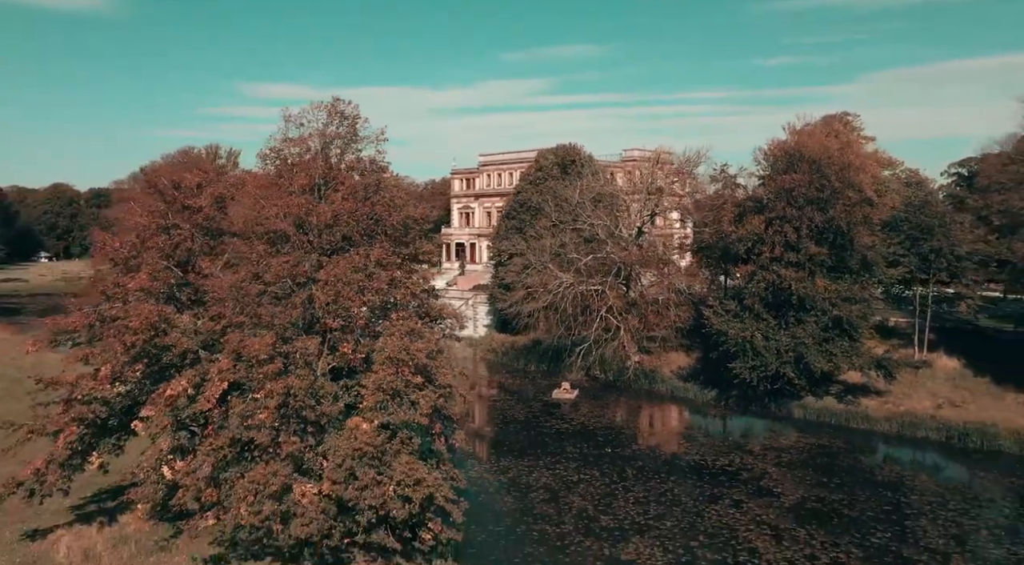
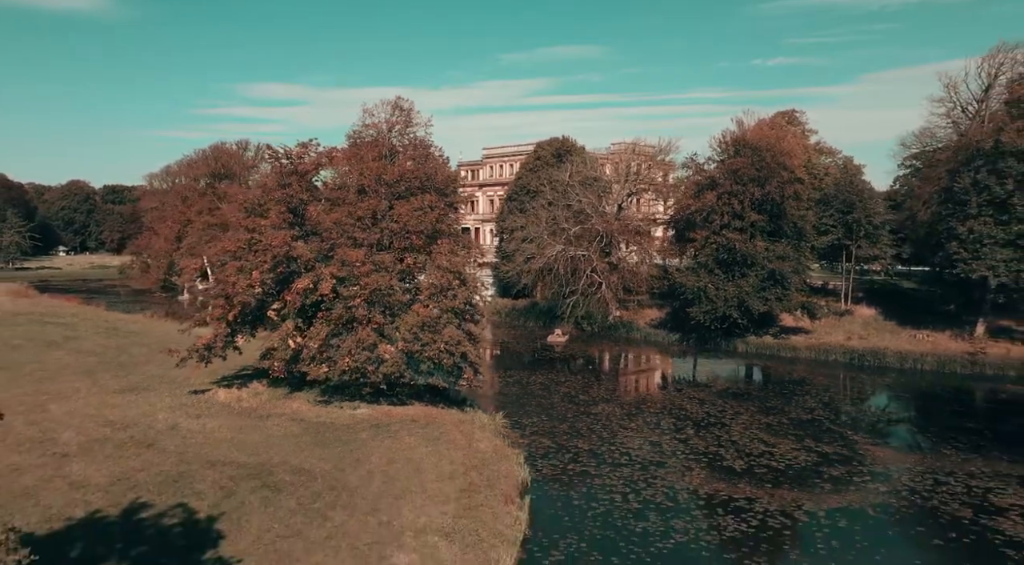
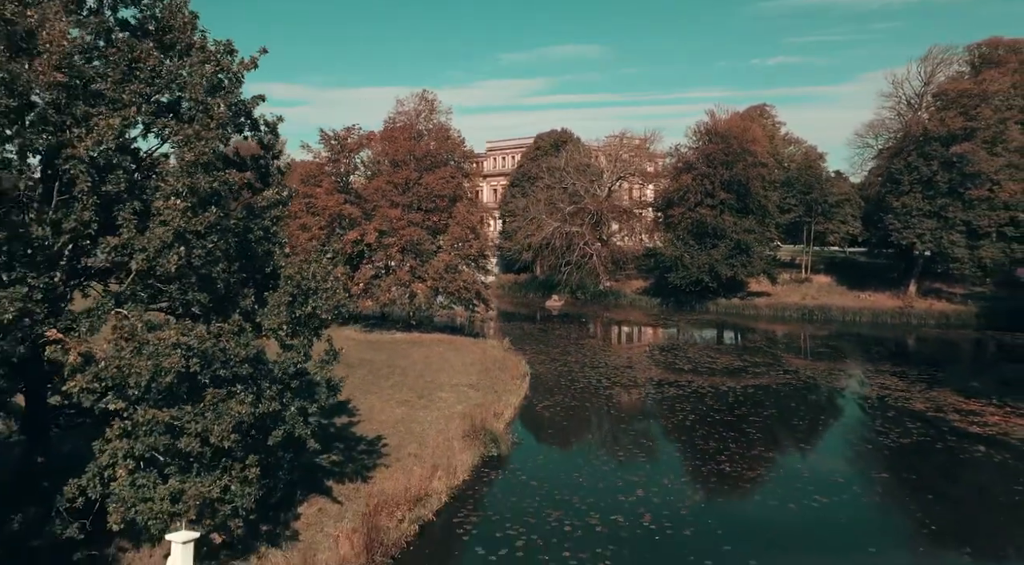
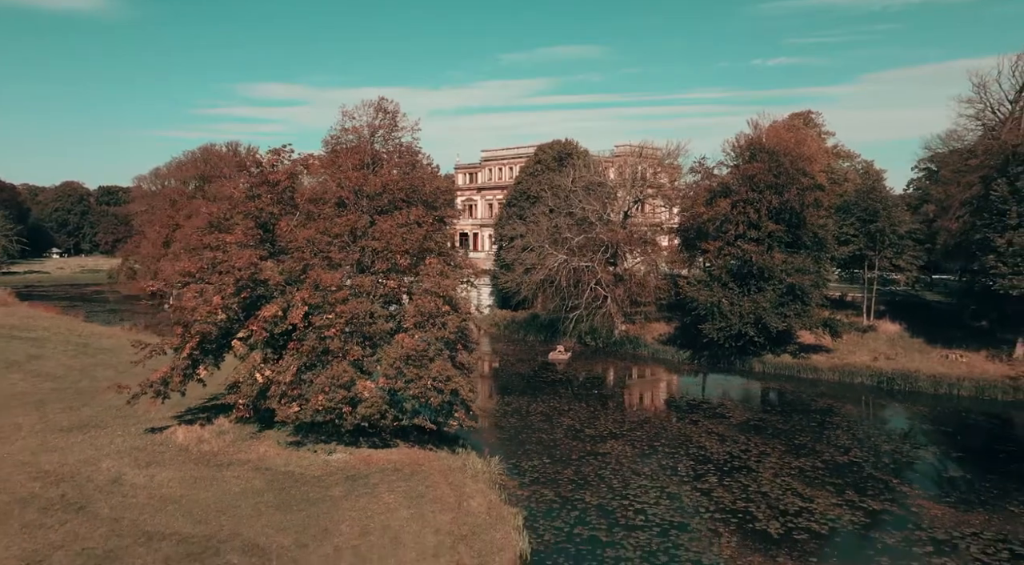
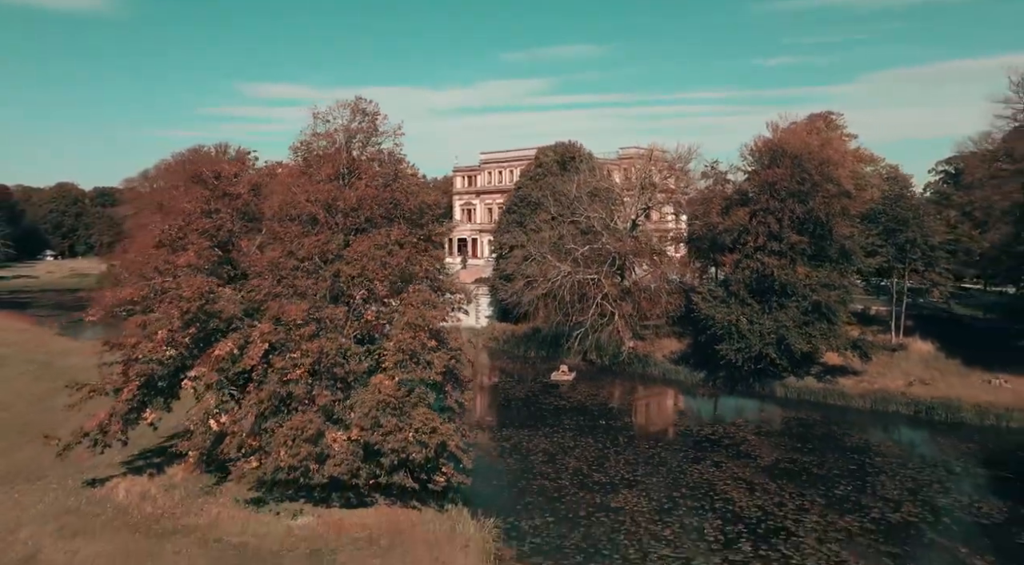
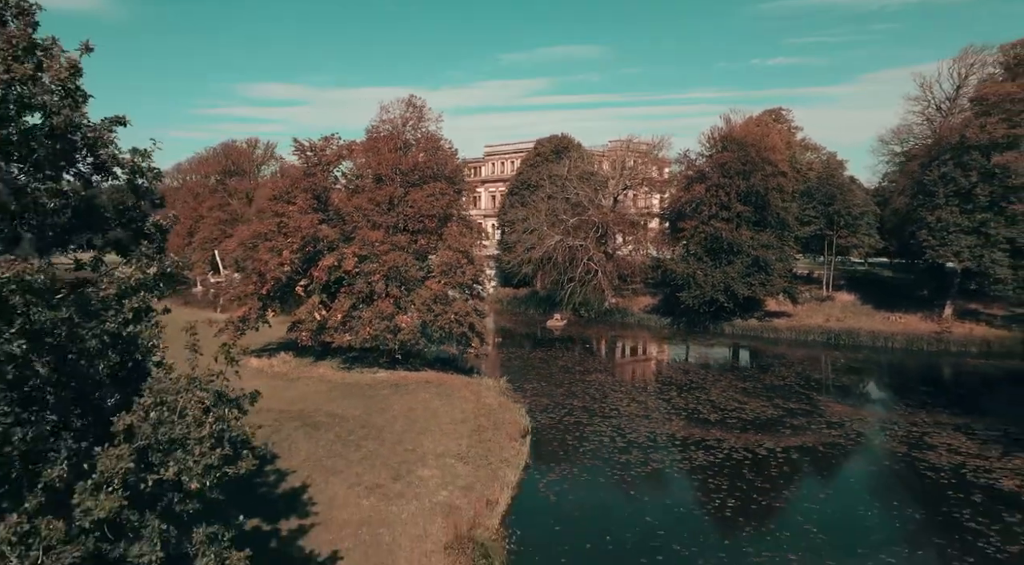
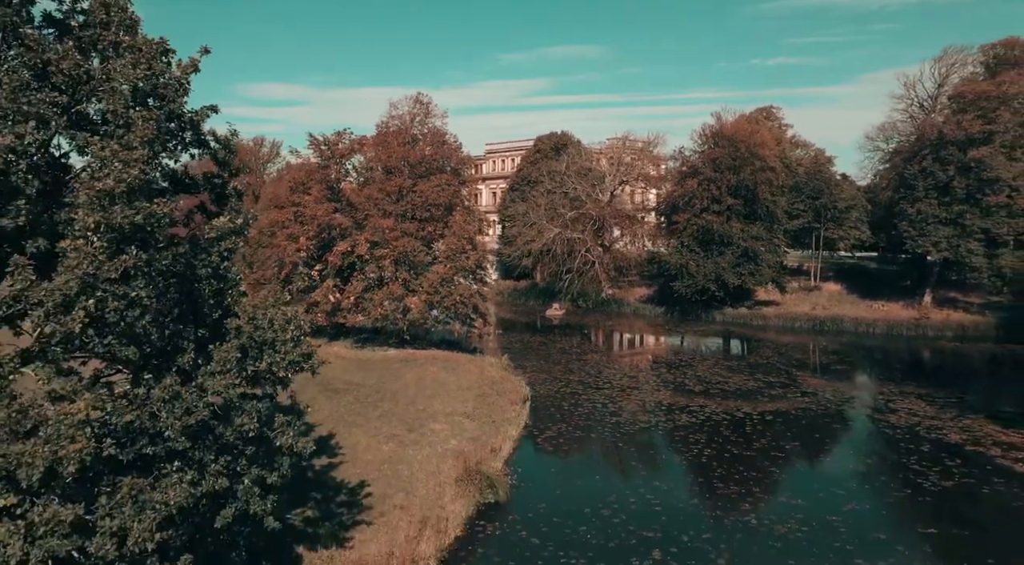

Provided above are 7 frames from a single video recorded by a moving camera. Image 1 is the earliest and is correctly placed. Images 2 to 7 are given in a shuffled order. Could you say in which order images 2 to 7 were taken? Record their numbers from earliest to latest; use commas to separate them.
5, 4, 2, 6, 7, 3
